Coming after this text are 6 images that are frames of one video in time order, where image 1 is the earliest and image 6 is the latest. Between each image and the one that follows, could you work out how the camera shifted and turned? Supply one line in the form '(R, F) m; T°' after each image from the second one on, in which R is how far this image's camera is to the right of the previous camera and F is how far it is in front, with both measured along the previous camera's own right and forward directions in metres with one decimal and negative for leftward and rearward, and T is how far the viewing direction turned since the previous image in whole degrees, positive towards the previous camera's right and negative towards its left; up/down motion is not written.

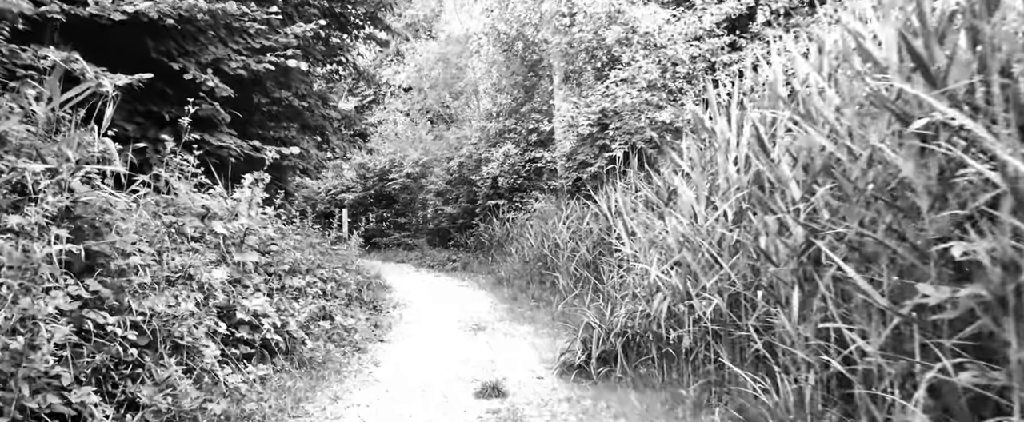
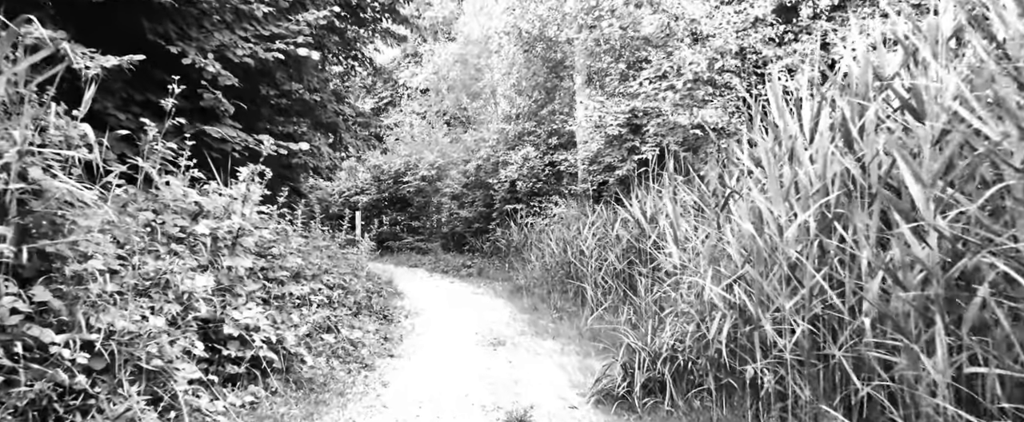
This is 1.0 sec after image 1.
(-0.1, +0.6) m; -1°
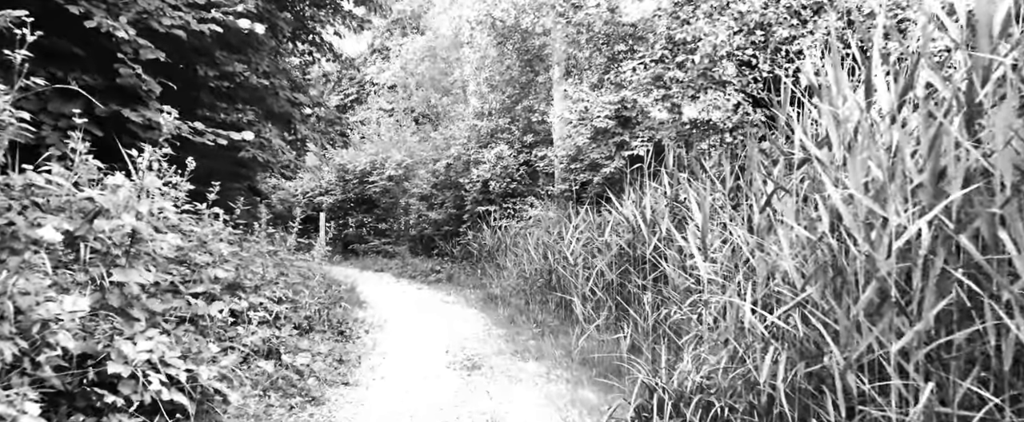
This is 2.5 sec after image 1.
(-0.1, +0.9) m; +2°
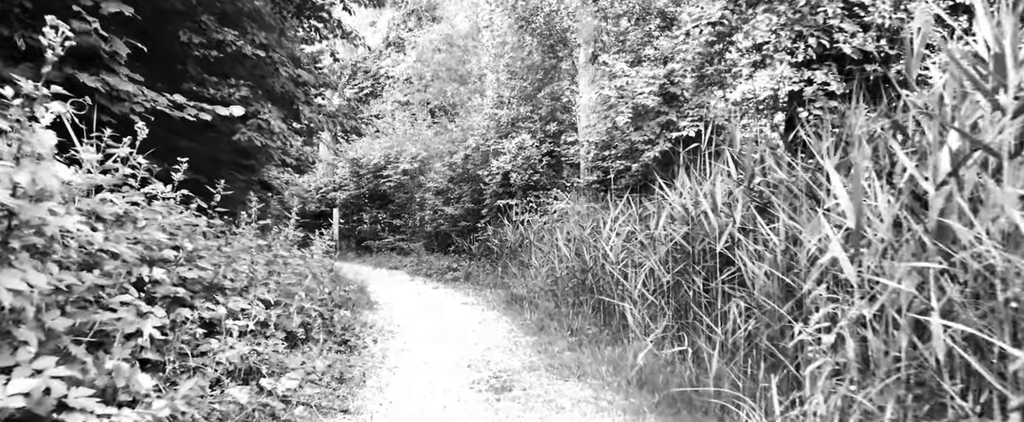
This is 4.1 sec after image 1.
(-0.1, +0.9) m; -1°
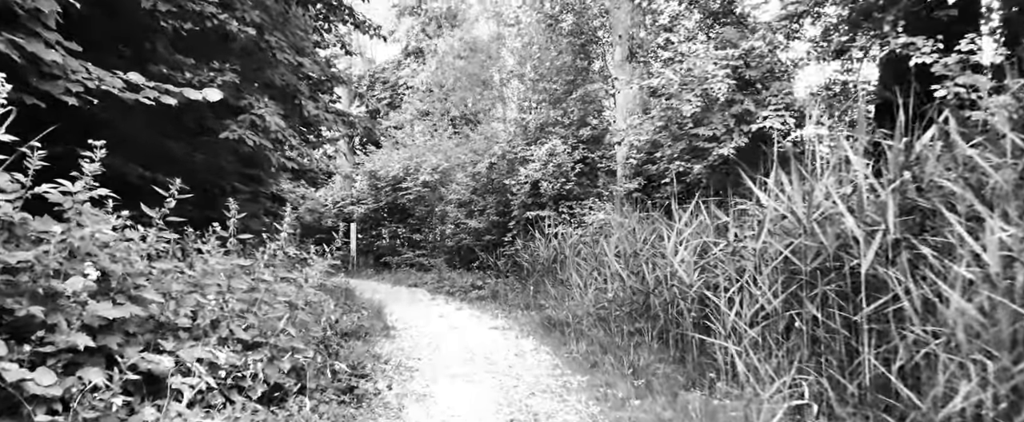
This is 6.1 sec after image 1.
(-0.2, +1.2) m; -2°
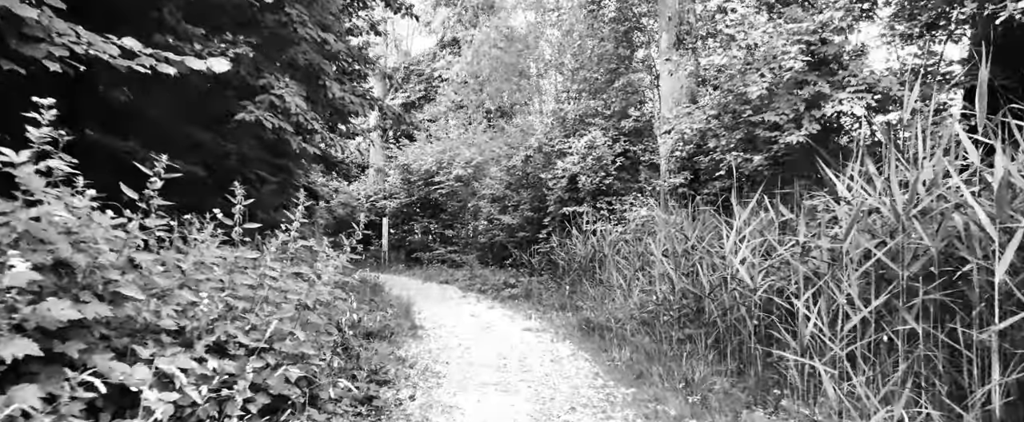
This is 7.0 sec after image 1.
(0.0, +0.5) m; -3°
